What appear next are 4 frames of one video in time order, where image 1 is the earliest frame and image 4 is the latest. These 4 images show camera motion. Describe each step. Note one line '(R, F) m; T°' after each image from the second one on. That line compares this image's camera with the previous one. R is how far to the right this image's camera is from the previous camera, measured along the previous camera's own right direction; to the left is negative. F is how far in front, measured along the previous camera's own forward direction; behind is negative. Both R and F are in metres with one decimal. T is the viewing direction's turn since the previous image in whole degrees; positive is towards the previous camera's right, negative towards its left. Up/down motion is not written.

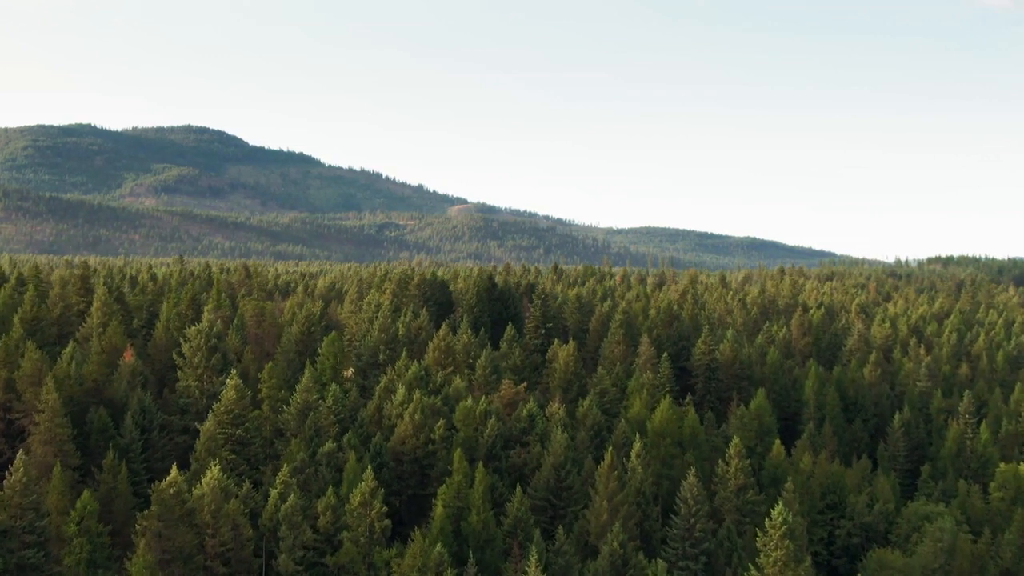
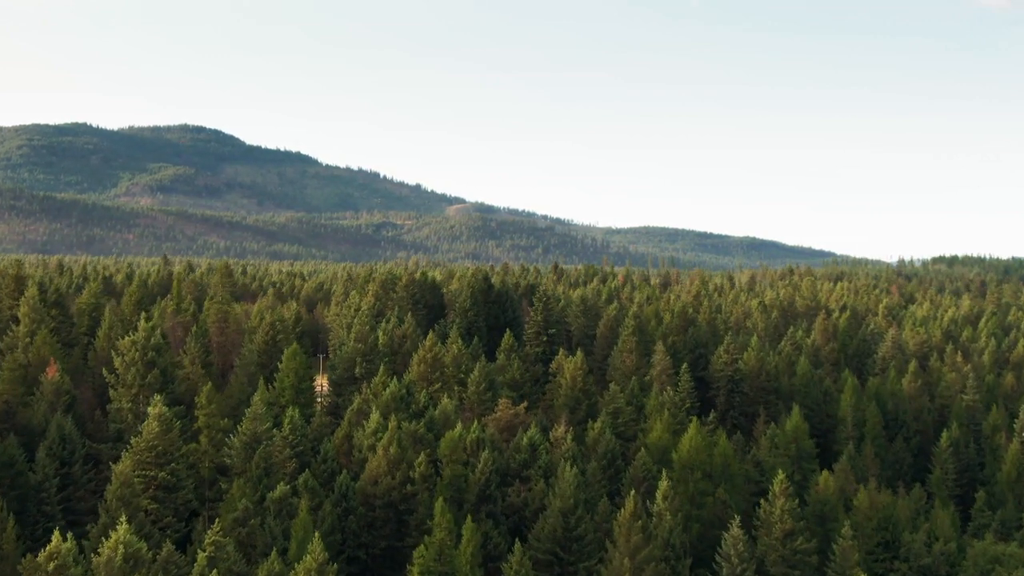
(+0.1, +14.0) m; 0°
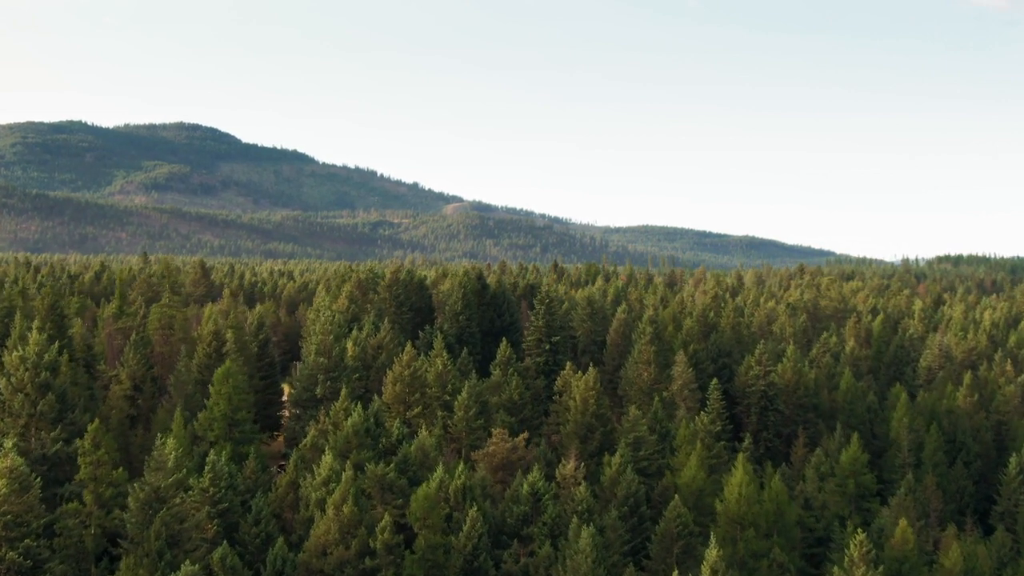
(+0.1, +15.6) m; 0°
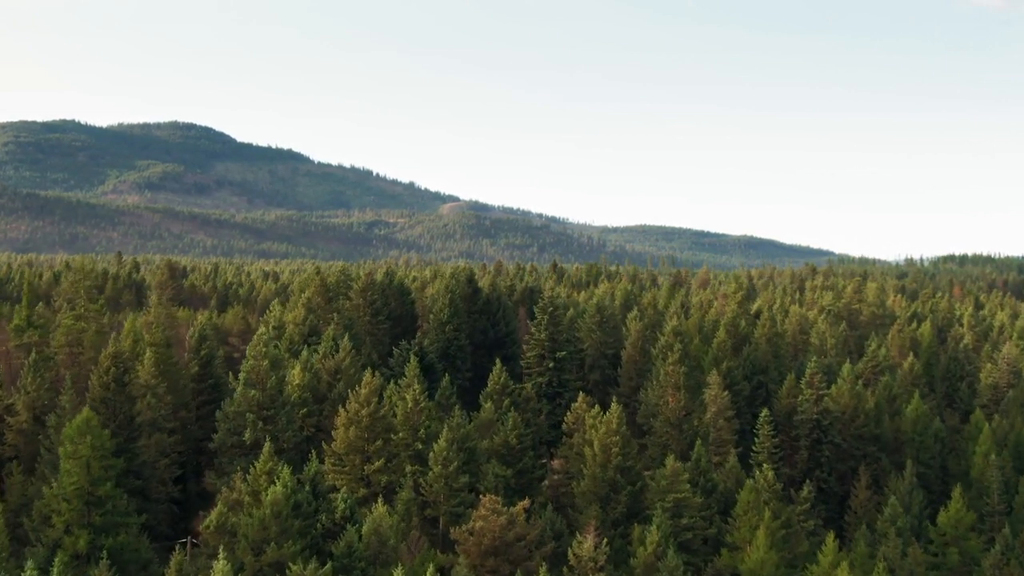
(+0.1, +17.4) m; 0°
